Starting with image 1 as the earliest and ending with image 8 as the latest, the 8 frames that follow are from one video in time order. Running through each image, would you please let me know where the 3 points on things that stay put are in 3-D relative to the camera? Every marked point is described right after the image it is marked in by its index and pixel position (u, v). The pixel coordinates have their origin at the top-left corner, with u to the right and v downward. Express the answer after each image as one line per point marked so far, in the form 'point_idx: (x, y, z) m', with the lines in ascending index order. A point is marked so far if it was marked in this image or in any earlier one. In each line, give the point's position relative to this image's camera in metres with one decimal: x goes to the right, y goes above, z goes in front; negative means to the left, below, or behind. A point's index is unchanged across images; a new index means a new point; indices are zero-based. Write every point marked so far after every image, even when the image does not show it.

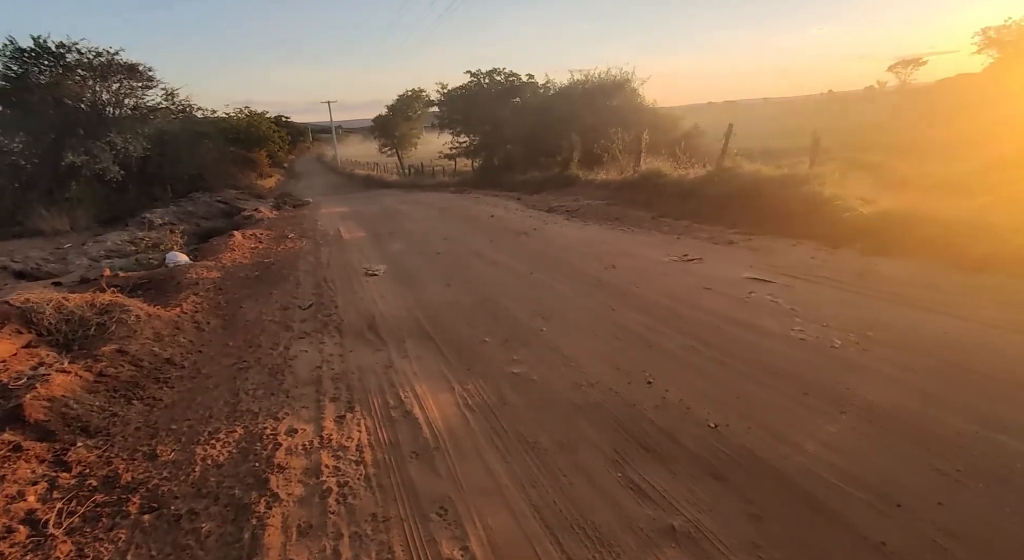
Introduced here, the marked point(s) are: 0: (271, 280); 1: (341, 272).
0: (-4.4, 0.0, +10.0) m
1: (-3.2, +0.1, +10.2) m
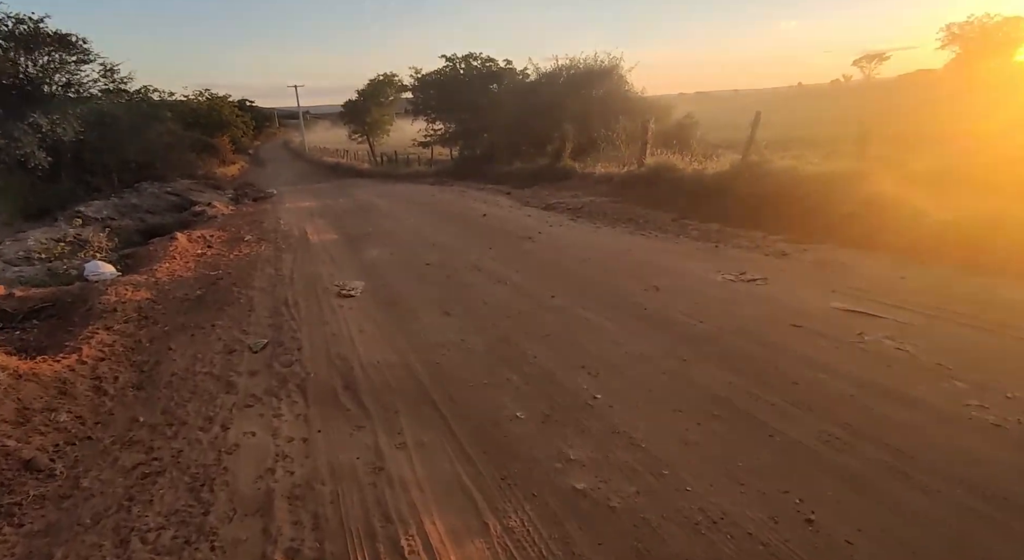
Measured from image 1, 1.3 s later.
0: (-4.2, -0.3, +7.8) m
1: (-3.1, -0.2, +8.2) m
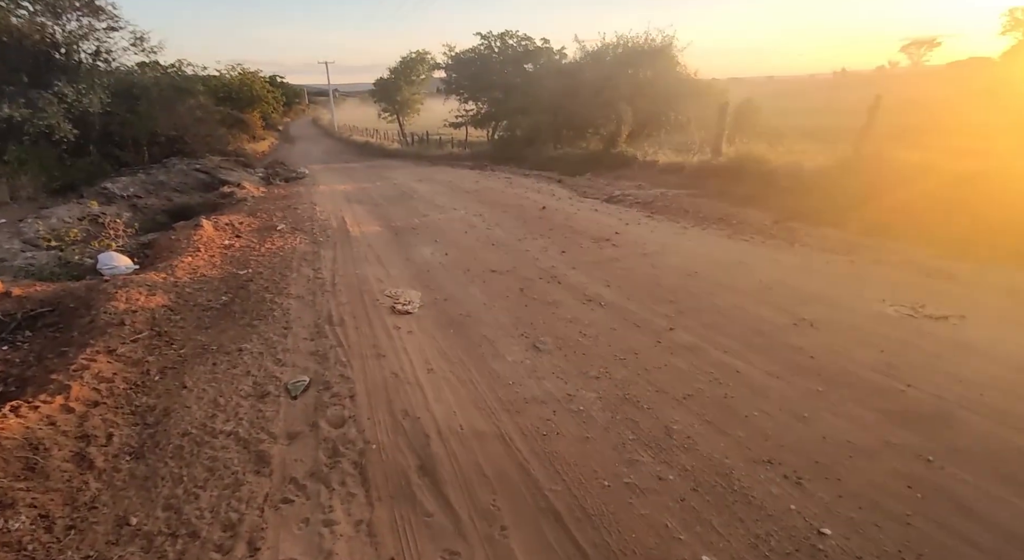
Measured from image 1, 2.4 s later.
0: (-3.1, -0.4, +6.4) m
1: (-2.0, -0.3, +6.7) m
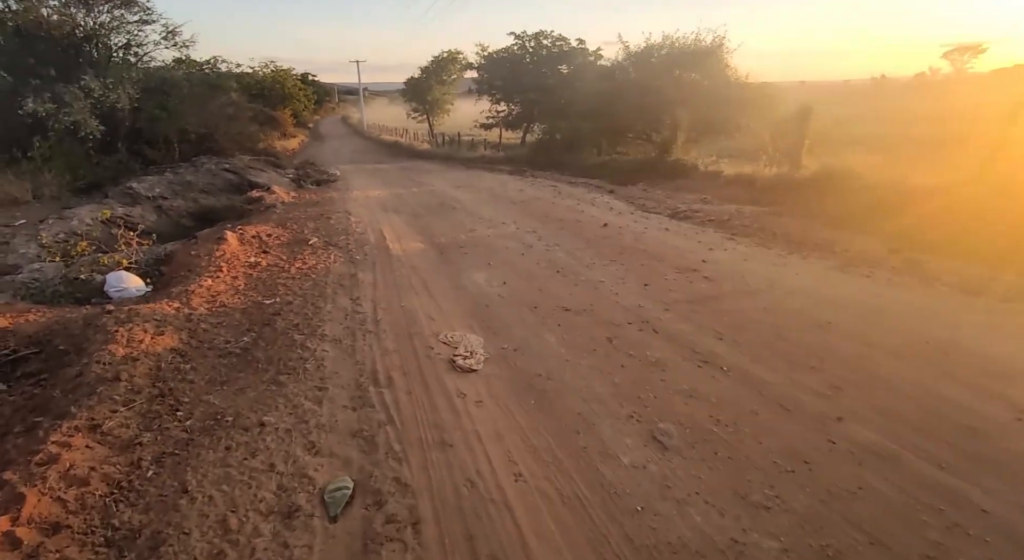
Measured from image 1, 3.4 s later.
0: (-2.3, -0.8, +5.2) m
1: (-1.1, -0.7, +5.4) m
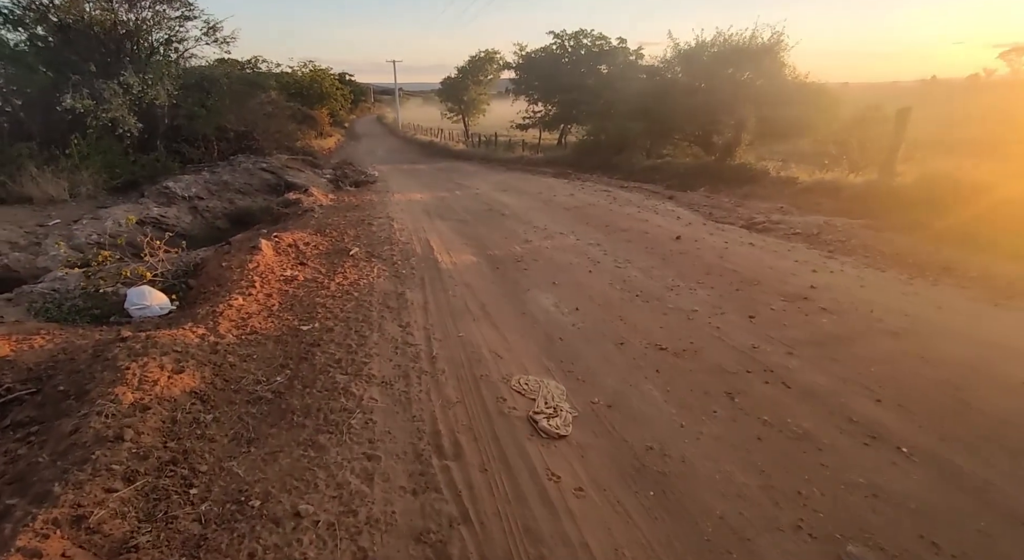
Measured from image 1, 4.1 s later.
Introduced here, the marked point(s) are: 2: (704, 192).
0: (-1.6, -1.0, +4.2) m
1: (-0.4, -1.0, +4.4) m
2: (+5.4, +2.5, +15.2) m
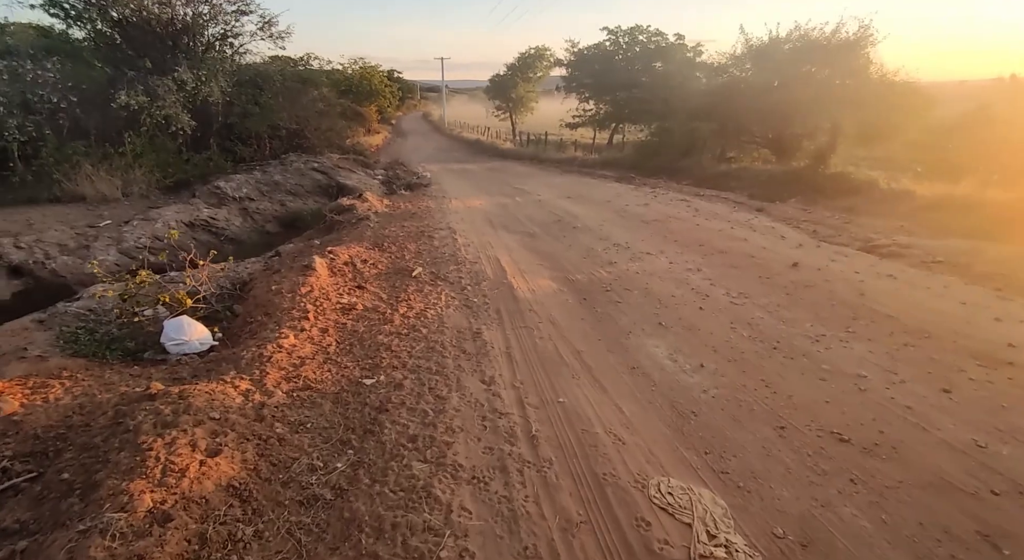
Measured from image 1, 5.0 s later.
0: (-0.7, -1.4, +3.0) m
1: (+0.5, -1.4, +3.1) m
2: (+7.1, +1.9, +13.5) m
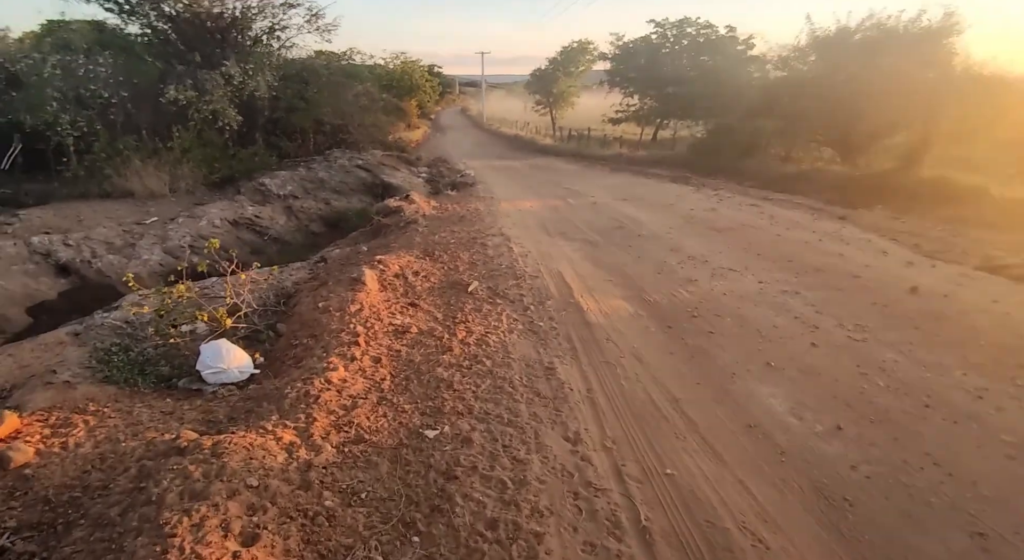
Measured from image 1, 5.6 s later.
0: (-0.2, -1.7, +2.2) m
1: (+1.0, -1.7, +2.2) m
2: (+8.3, +1.5, +12.2) m
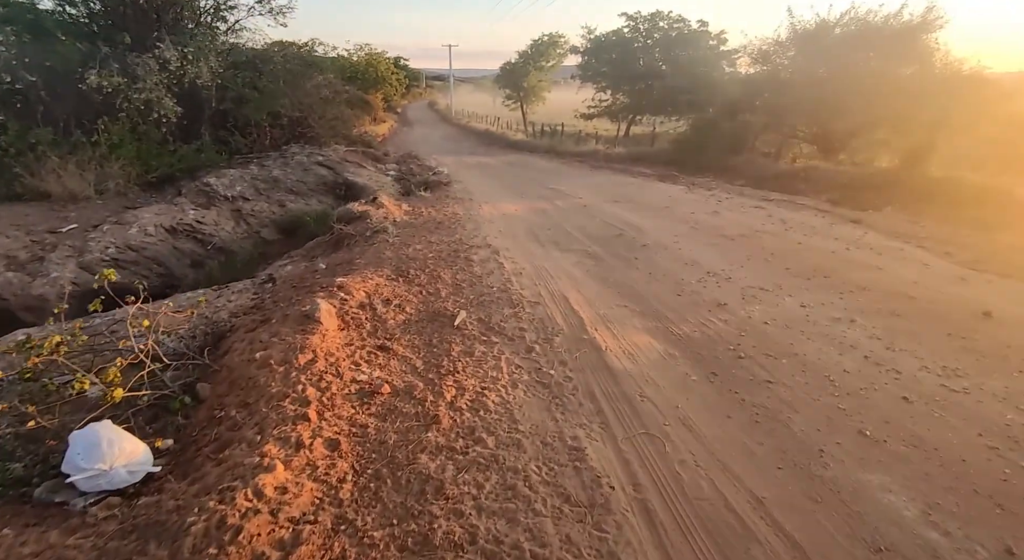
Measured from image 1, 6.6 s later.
0: (+0.1, -2.1, +0.8) m
1: (+1.3, -2.1, +0.9) m
2: (+8.0, +1.4, +11.2) m
